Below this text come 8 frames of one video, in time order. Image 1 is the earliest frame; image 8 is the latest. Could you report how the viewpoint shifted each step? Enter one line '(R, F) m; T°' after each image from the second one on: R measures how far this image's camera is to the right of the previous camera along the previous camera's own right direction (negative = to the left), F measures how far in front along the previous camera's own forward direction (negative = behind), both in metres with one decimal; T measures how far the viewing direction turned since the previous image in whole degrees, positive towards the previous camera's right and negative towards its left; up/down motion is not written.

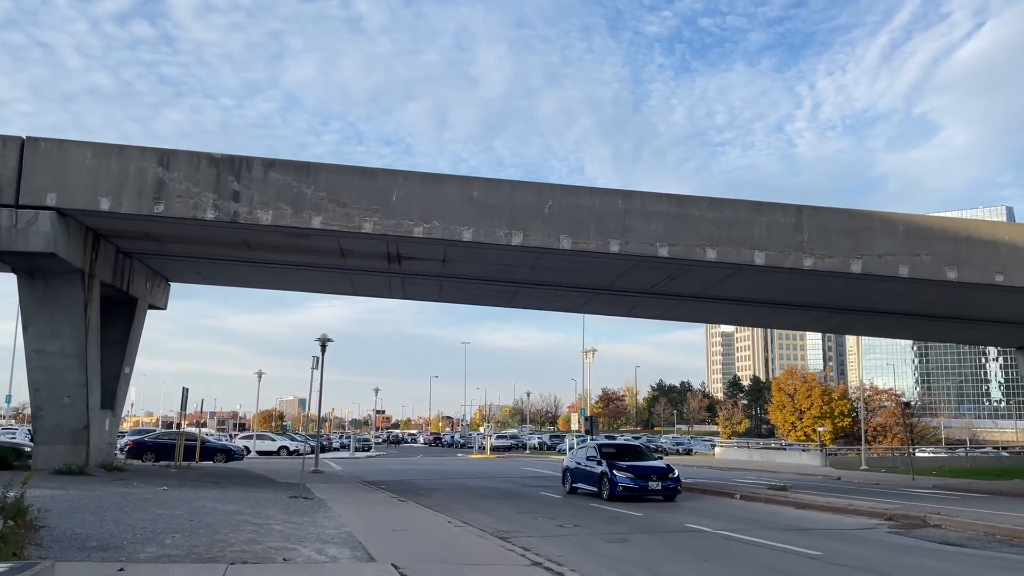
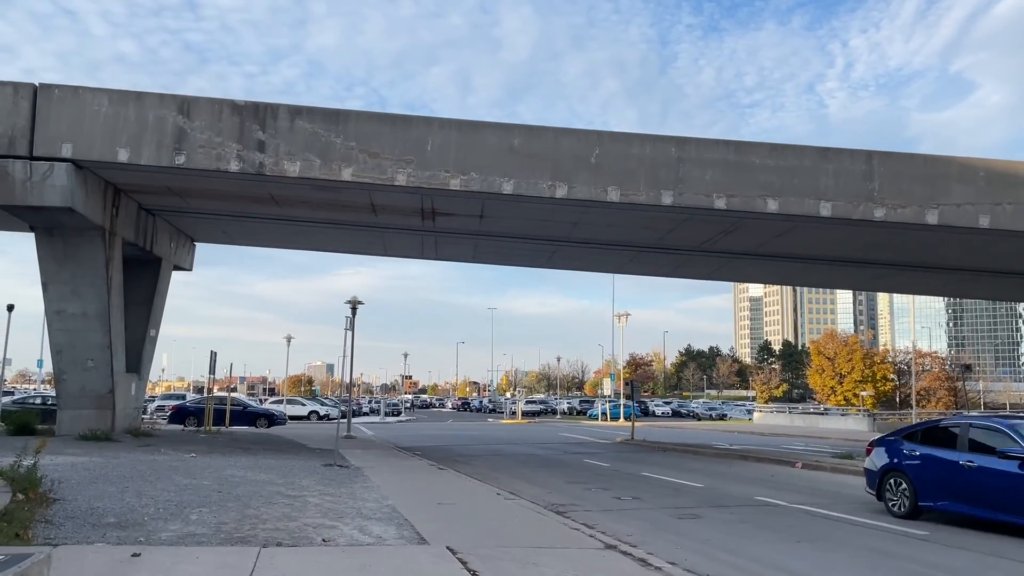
(-0.5, +1.4) m; -2°
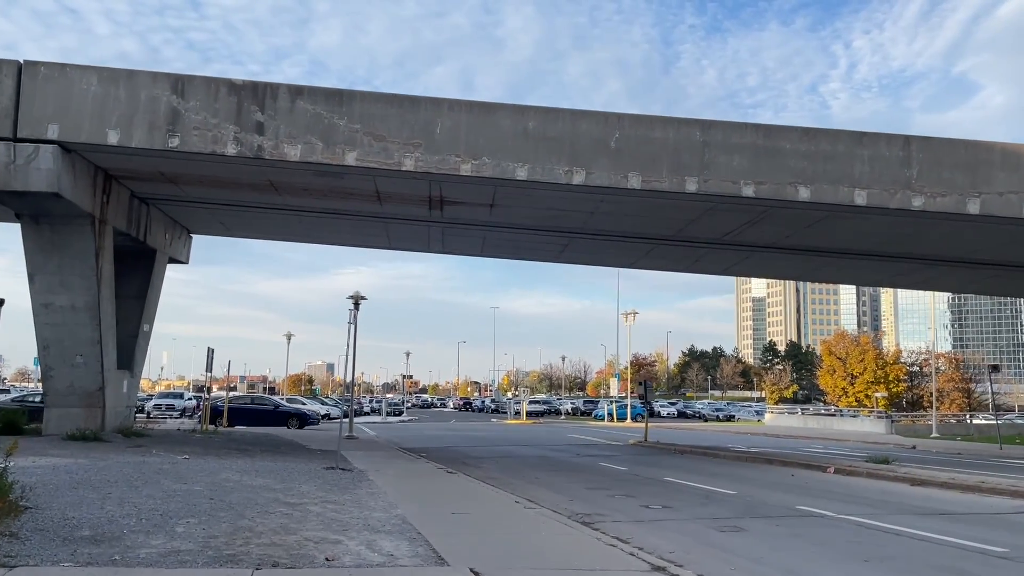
(-0.3, +1.2) m; 0°
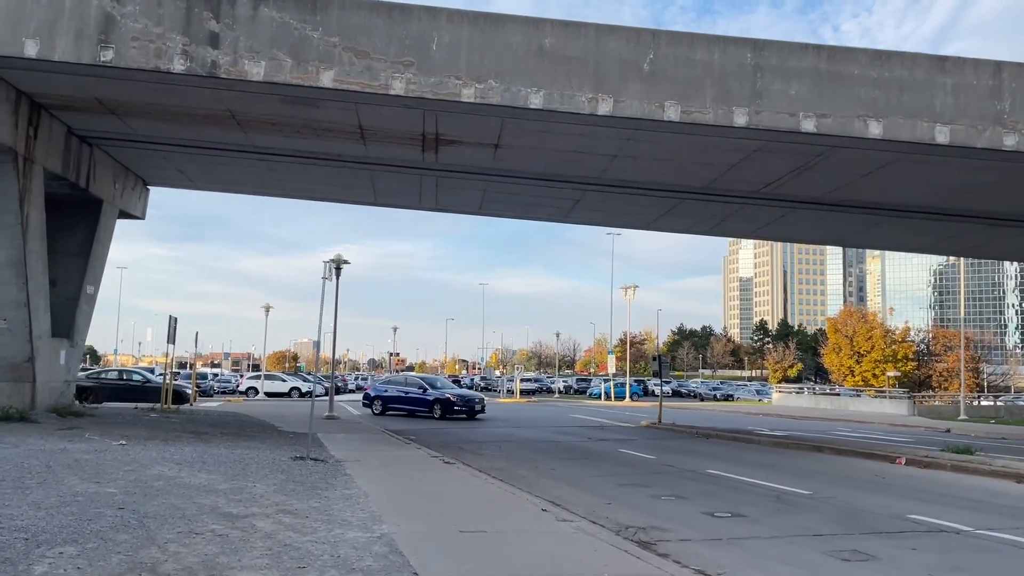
(-0.4, +3.2) m; +1°
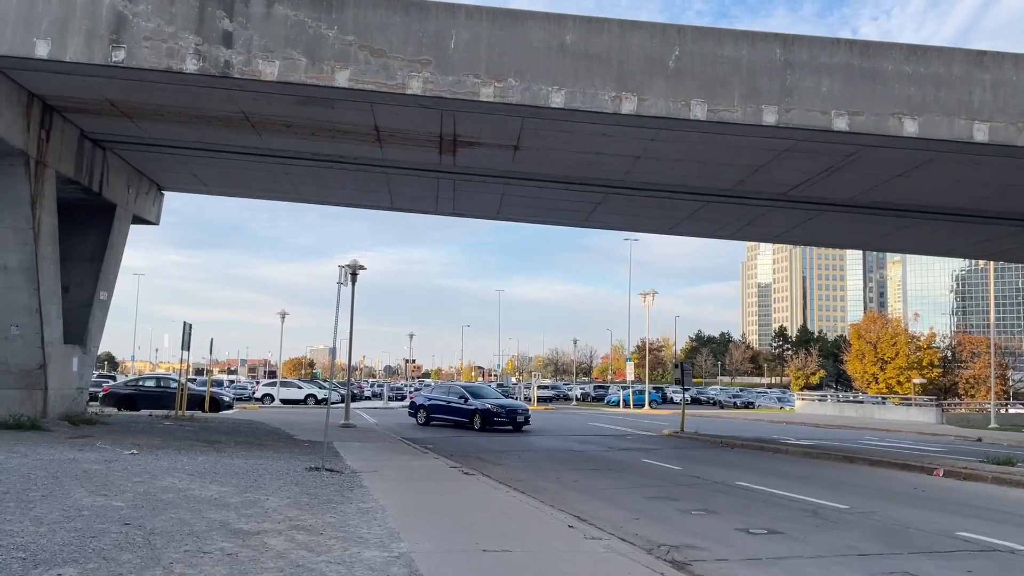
(-0.1, +0.5) m; -1°
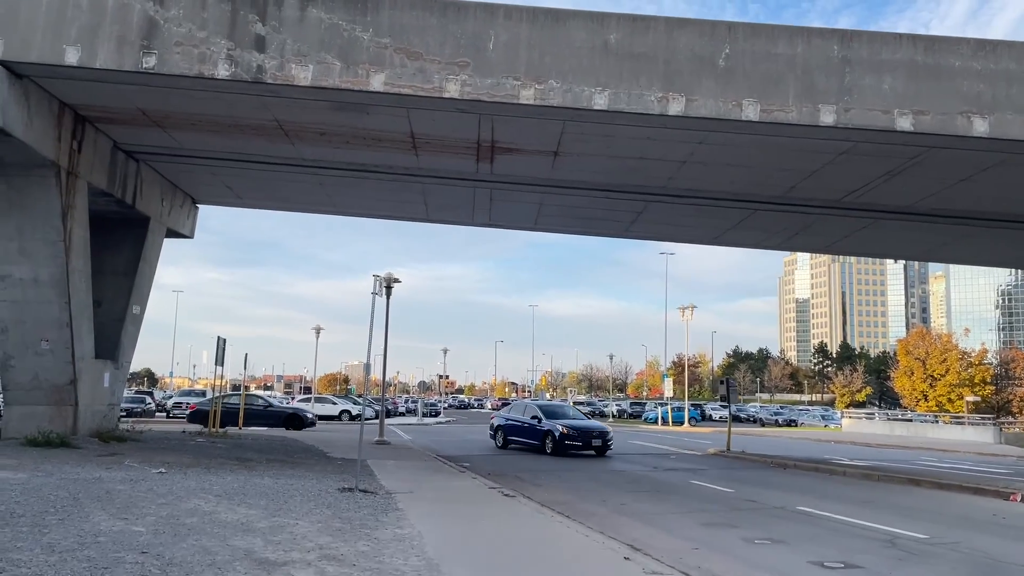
(-0.1, +0.7) m; -2°
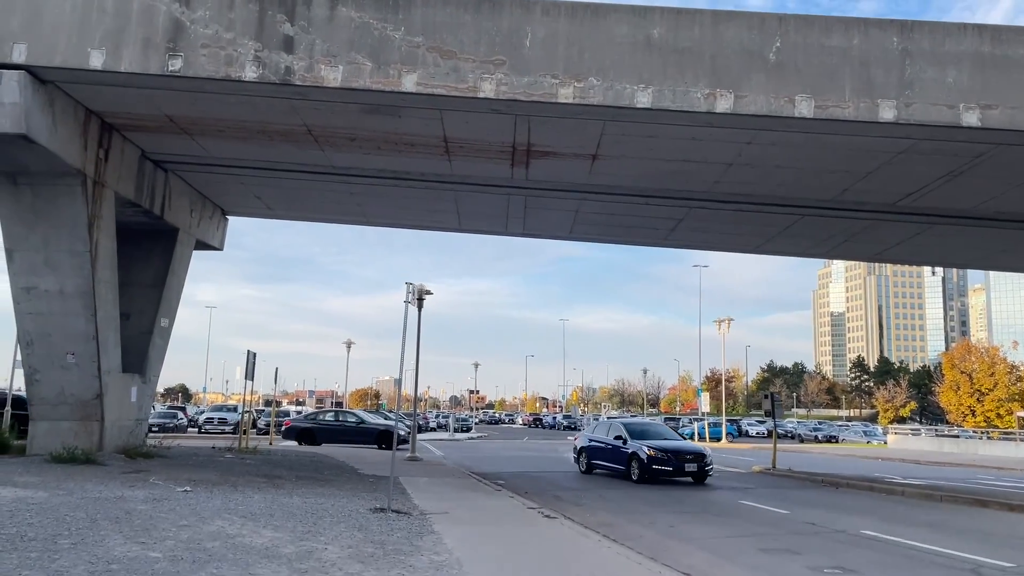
(-0.1, +0.7) m; -2°
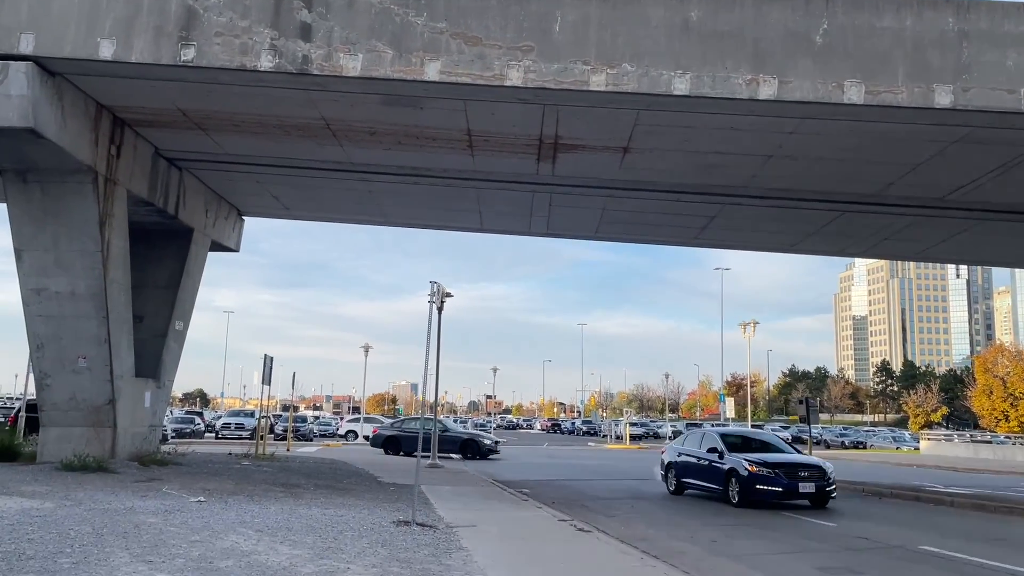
(-0.2, +0.7) m; -1°
